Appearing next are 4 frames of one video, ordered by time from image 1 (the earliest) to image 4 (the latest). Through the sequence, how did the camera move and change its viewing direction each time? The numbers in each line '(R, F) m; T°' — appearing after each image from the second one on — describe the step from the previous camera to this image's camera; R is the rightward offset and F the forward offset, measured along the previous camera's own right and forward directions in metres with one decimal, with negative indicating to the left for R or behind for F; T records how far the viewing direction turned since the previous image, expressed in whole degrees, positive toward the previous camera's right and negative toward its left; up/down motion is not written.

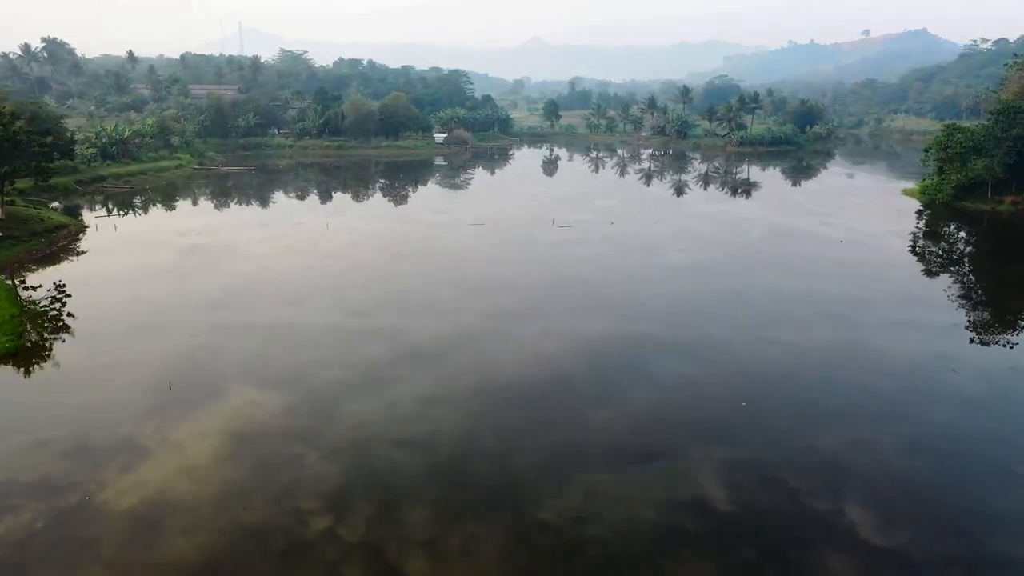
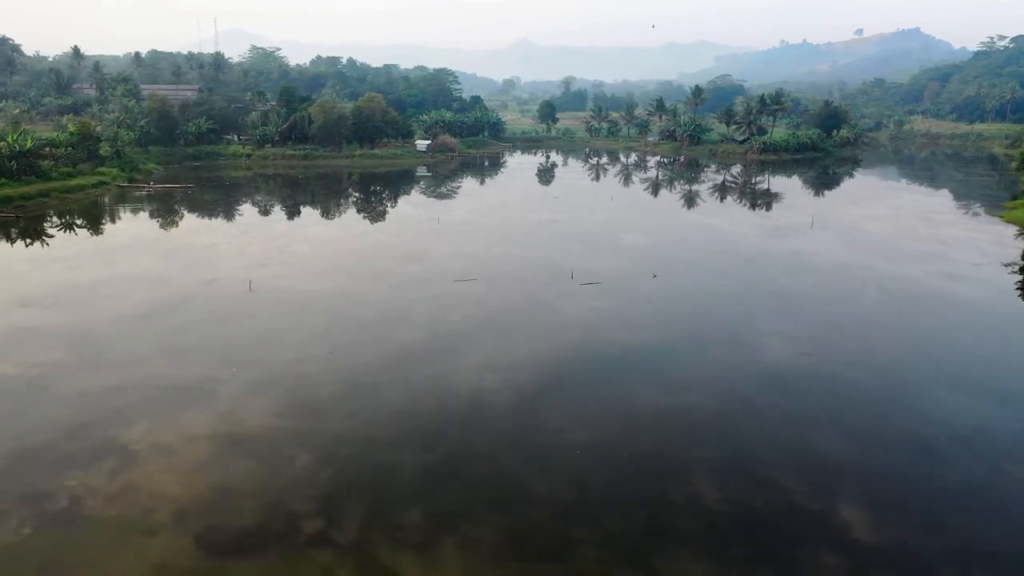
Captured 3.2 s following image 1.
(-0.4, +6.1) m; +1°
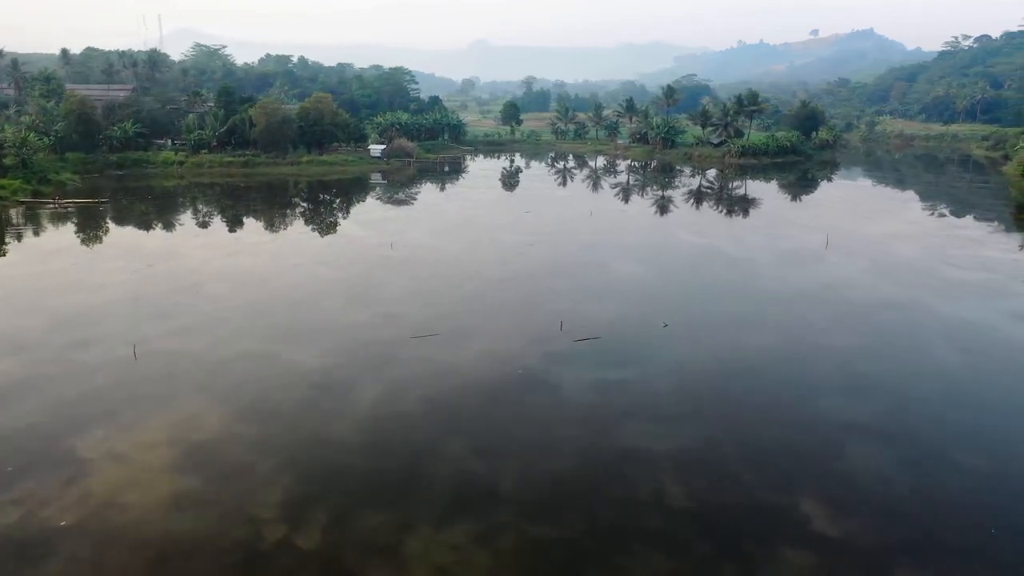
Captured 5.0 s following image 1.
(-0.2, +3.4) m; +3°
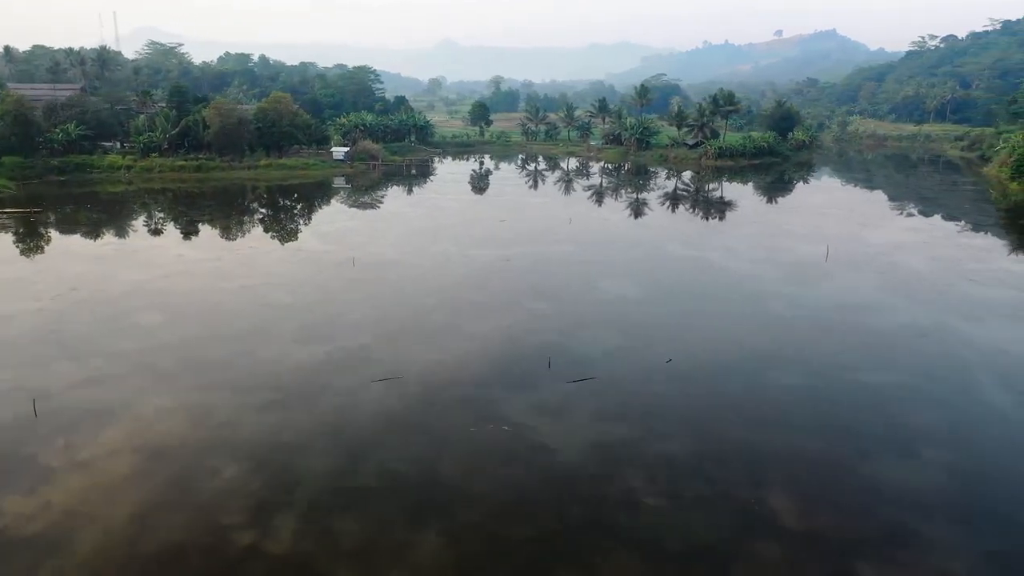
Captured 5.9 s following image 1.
(-0.1, +1.7) m; +3°
